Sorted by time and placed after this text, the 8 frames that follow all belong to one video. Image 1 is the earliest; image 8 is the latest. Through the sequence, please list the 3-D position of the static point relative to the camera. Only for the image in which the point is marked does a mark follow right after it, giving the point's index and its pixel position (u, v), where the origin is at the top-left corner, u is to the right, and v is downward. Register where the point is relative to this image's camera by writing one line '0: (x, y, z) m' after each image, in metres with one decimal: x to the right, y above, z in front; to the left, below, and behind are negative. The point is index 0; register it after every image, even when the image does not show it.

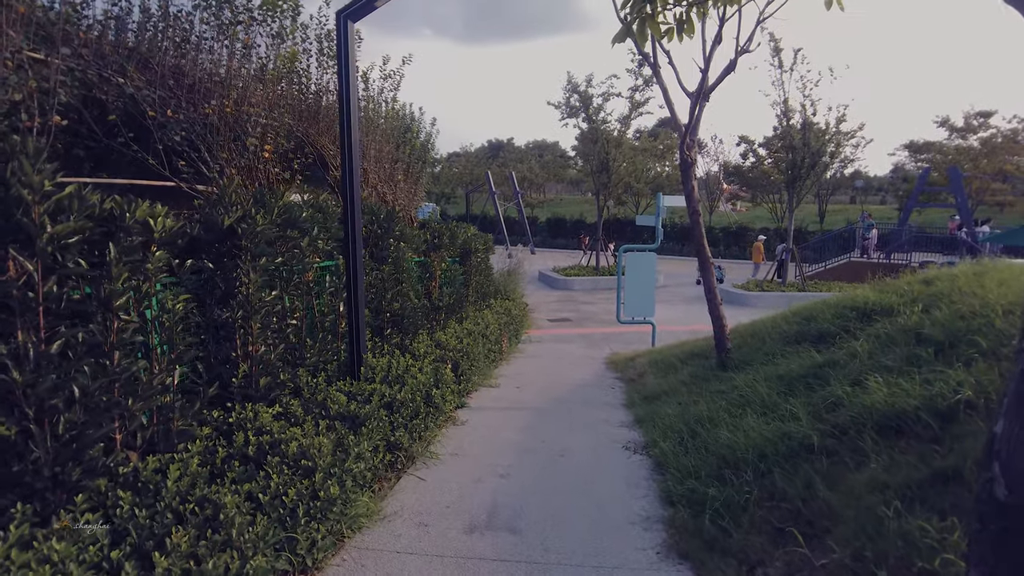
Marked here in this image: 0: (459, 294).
0: (-0.7, -0.1, +9.6) m
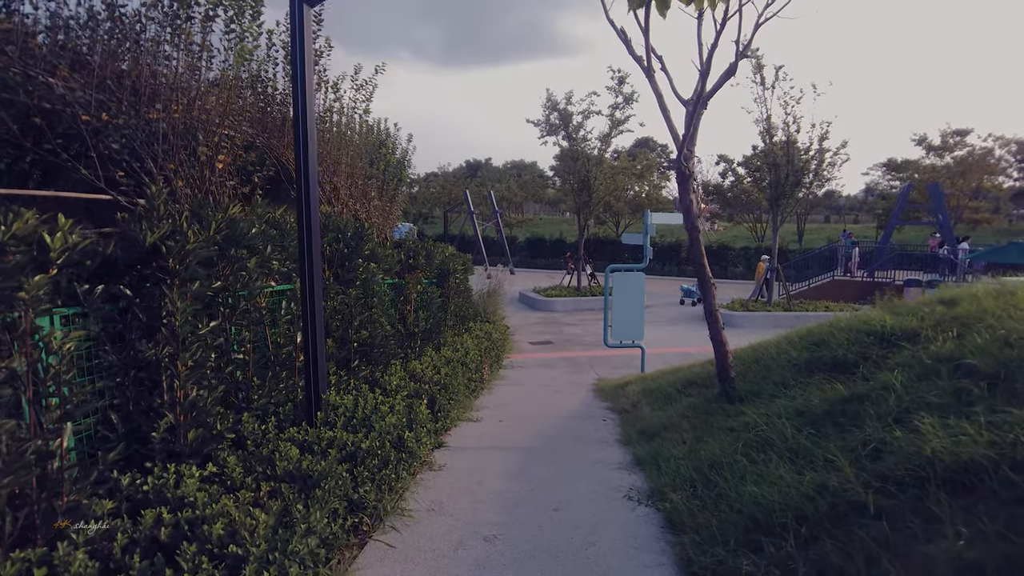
0: (-1.0, -0.4, +8.9) m
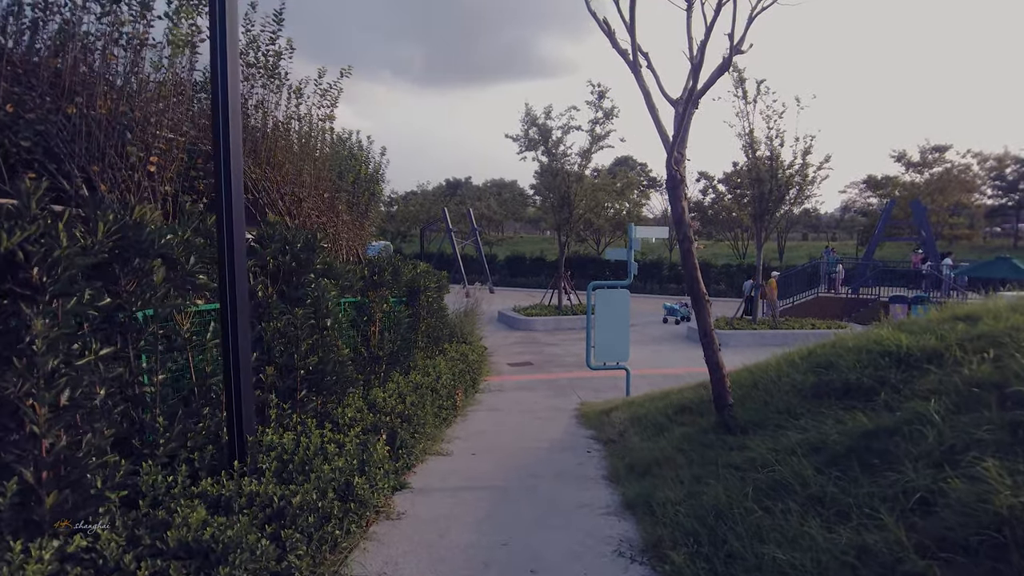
0: (-1.3, -0.6, +8.2) m
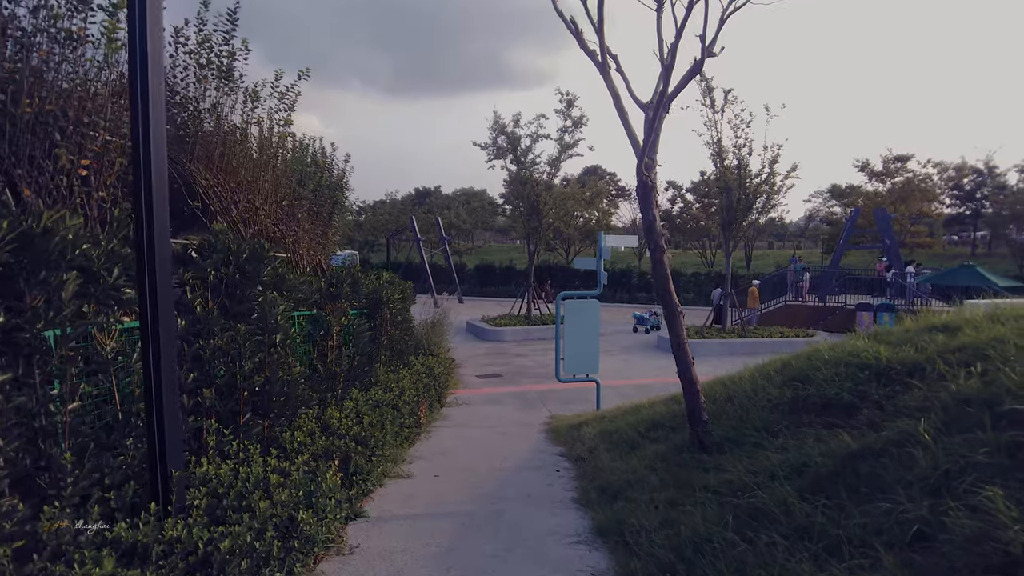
0: (-1.6, -0.8, +7.8) m
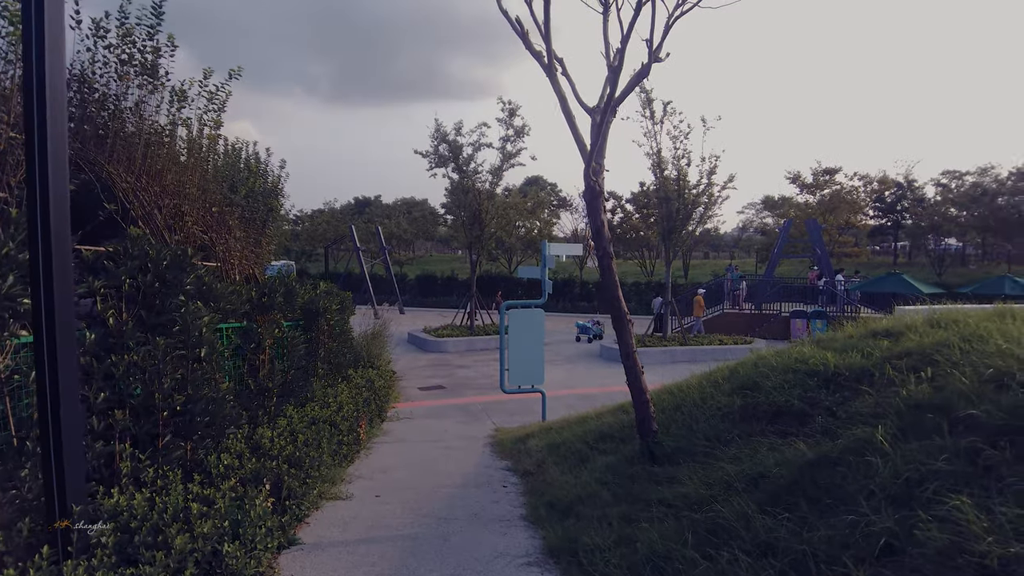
0: (-2.2, -0.9, +7.4) m
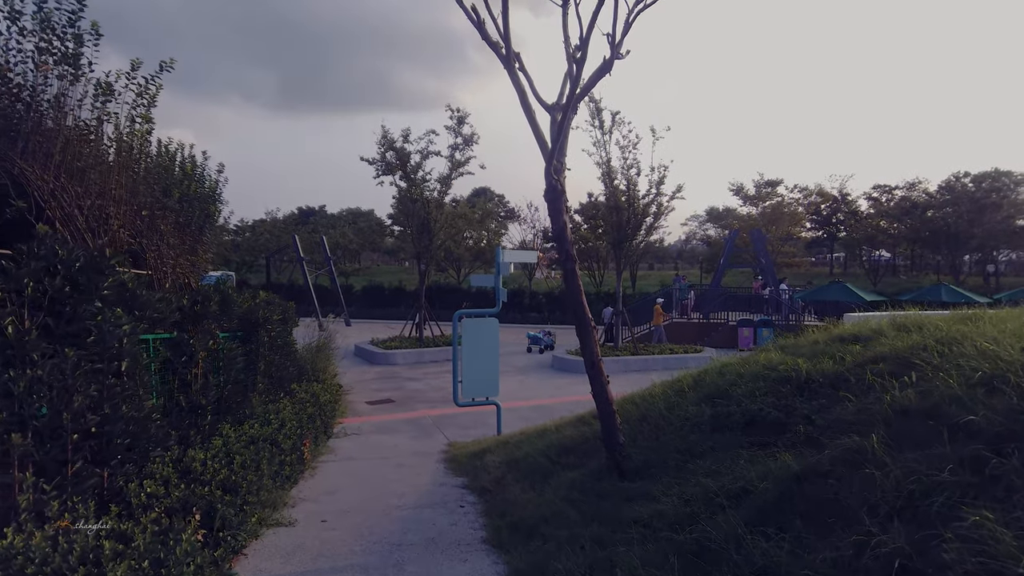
0: (-2.7, -0.9, +6.8) m
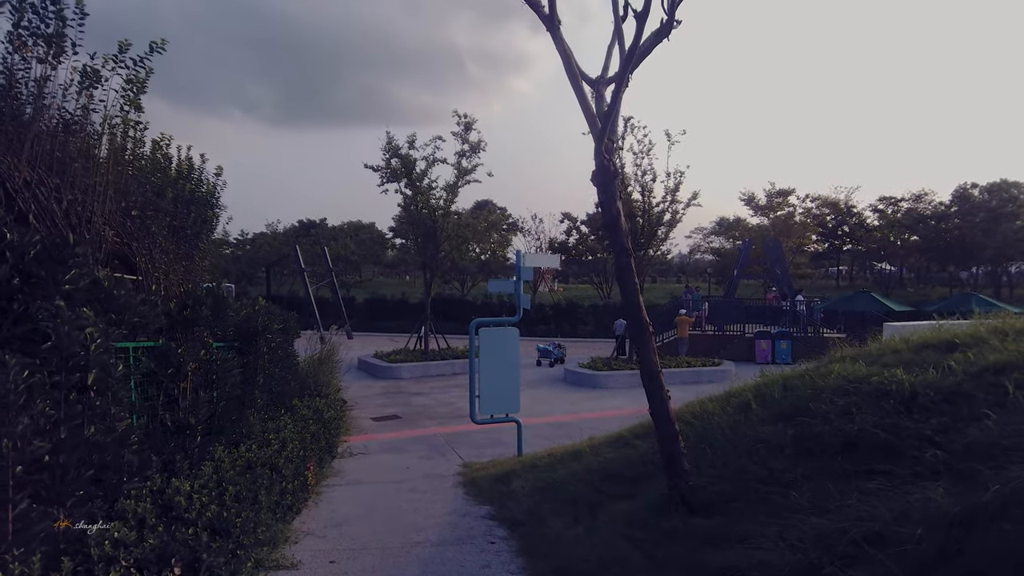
0: (-2.4, -1.0, +6.0) m
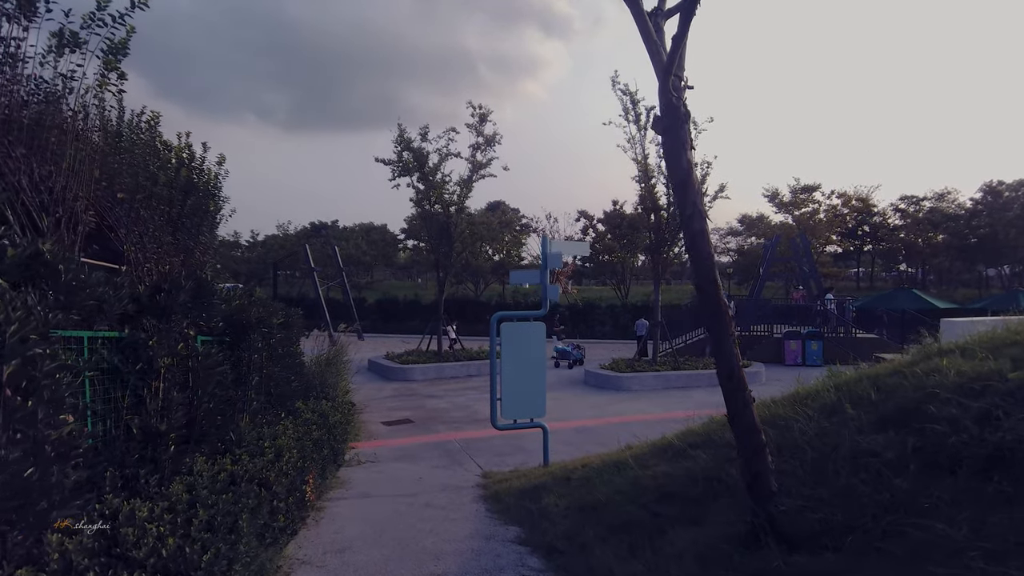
0: (-2.2, -0.8, +5.1) m
